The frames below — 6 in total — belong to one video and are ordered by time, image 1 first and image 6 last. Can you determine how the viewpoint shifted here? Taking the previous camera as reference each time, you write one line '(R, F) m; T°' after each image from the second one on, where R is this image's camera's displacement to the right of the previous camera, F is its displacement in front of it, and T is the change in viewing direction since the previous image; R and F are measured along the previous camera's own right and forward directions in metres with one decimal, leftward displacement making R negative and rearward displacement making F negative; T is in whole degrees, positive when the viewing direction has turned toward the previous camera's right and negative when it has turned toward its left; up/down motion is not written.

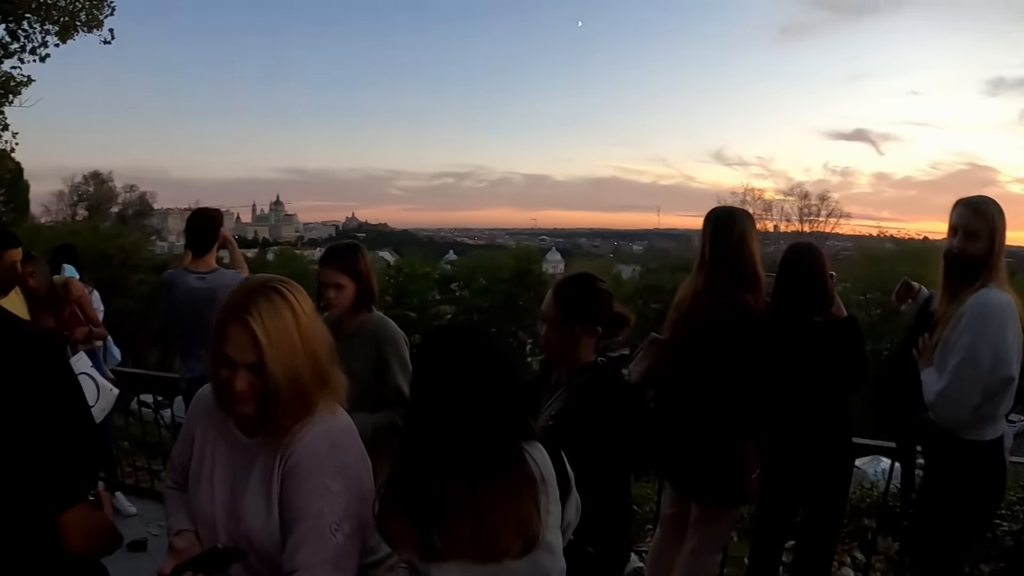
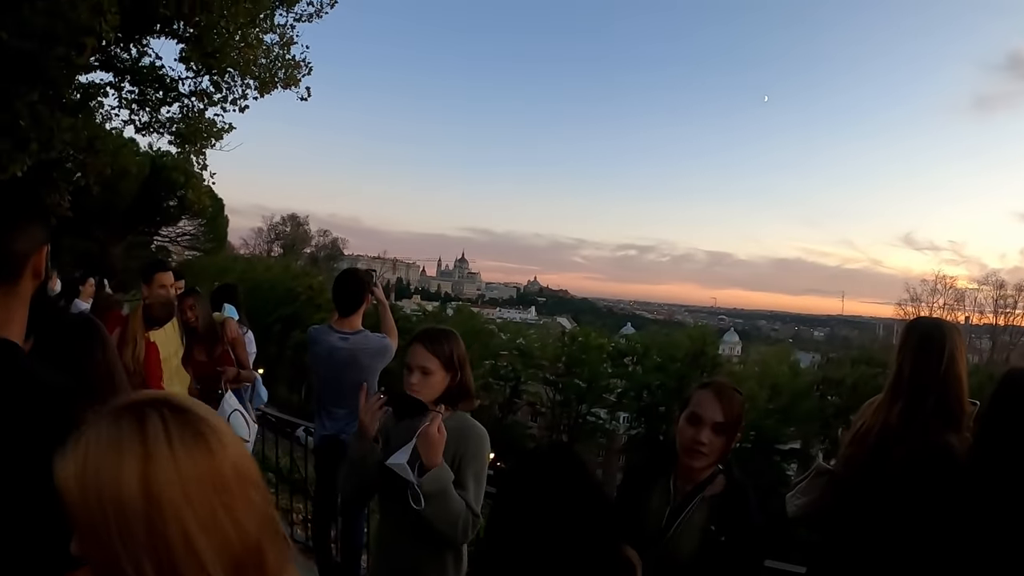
(+0.3, +0.6) m; -13°
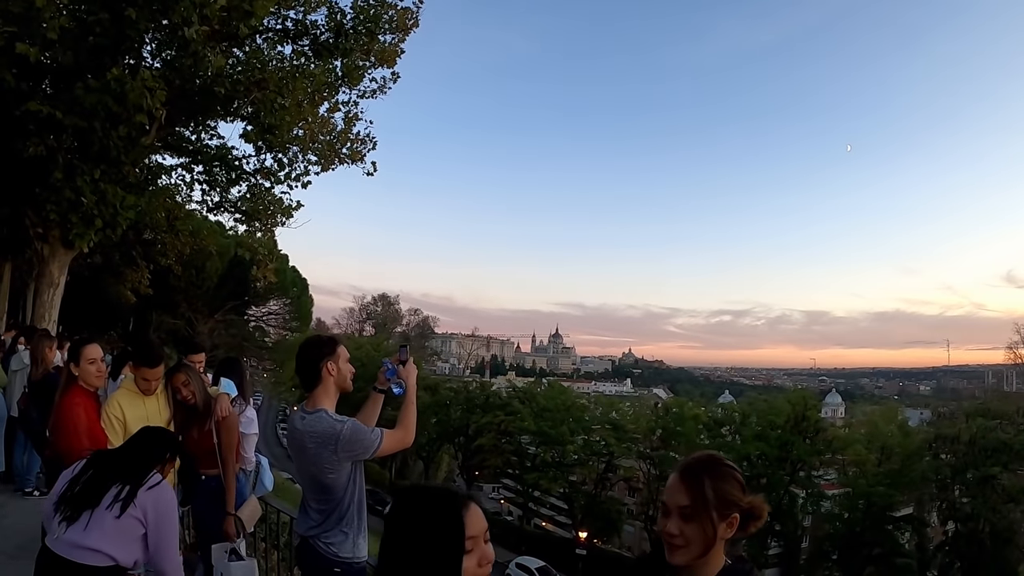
(+0.4, +0.4) m; -7°
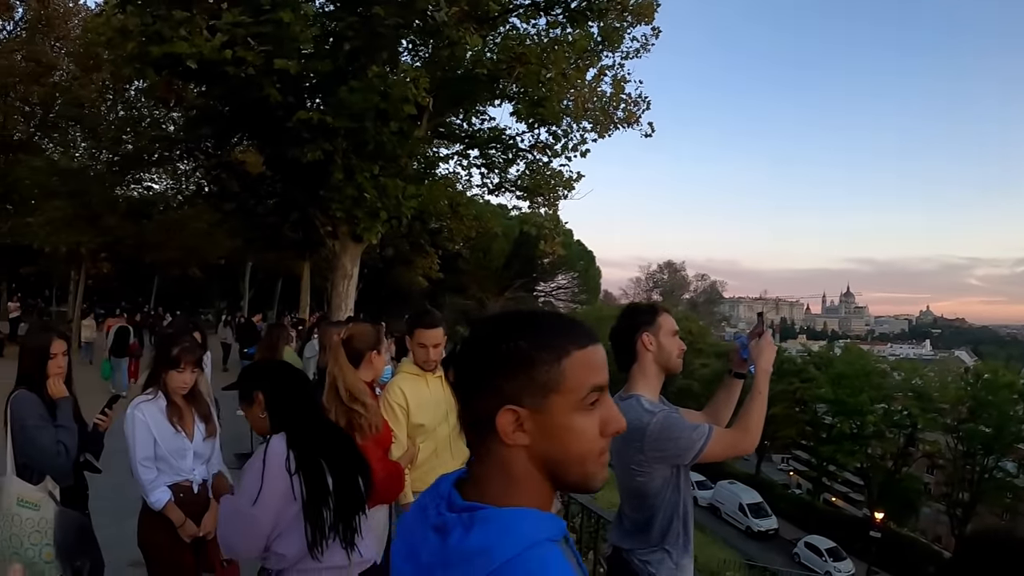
(-0.2, +0.6) m; -20°
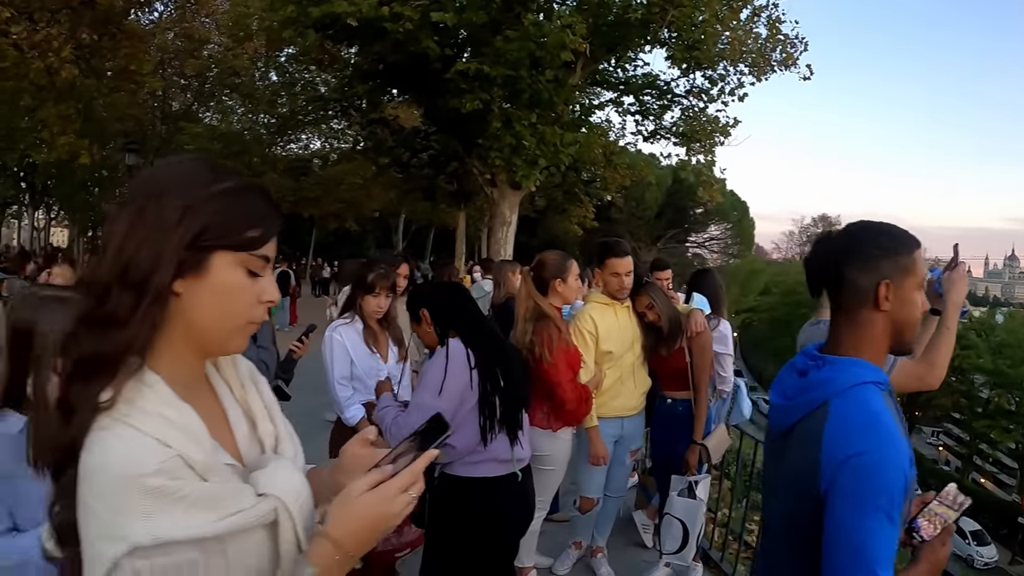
(-0.2, 0.0) m; -9°
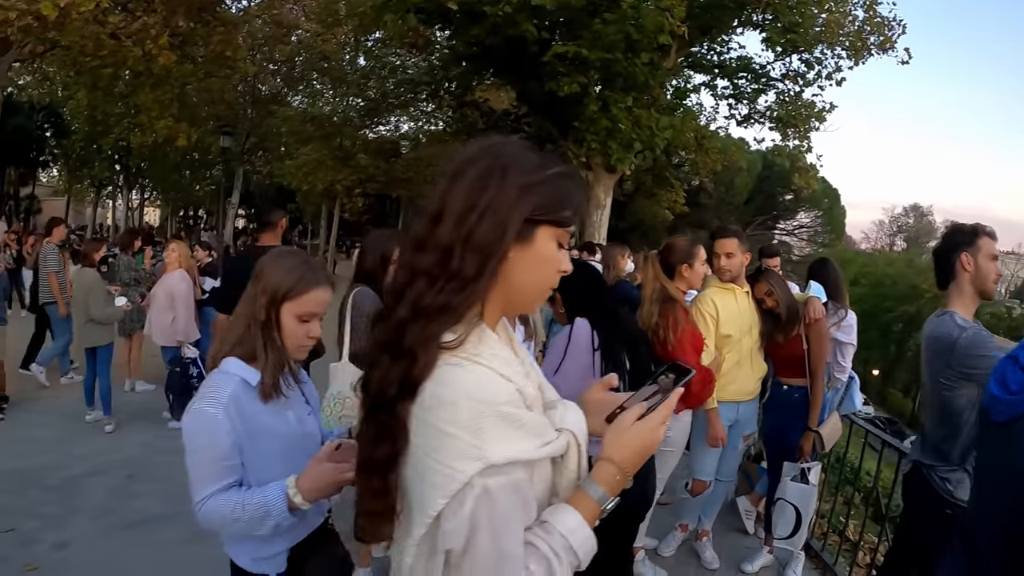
(-0.2, 0.0) m; -4°
